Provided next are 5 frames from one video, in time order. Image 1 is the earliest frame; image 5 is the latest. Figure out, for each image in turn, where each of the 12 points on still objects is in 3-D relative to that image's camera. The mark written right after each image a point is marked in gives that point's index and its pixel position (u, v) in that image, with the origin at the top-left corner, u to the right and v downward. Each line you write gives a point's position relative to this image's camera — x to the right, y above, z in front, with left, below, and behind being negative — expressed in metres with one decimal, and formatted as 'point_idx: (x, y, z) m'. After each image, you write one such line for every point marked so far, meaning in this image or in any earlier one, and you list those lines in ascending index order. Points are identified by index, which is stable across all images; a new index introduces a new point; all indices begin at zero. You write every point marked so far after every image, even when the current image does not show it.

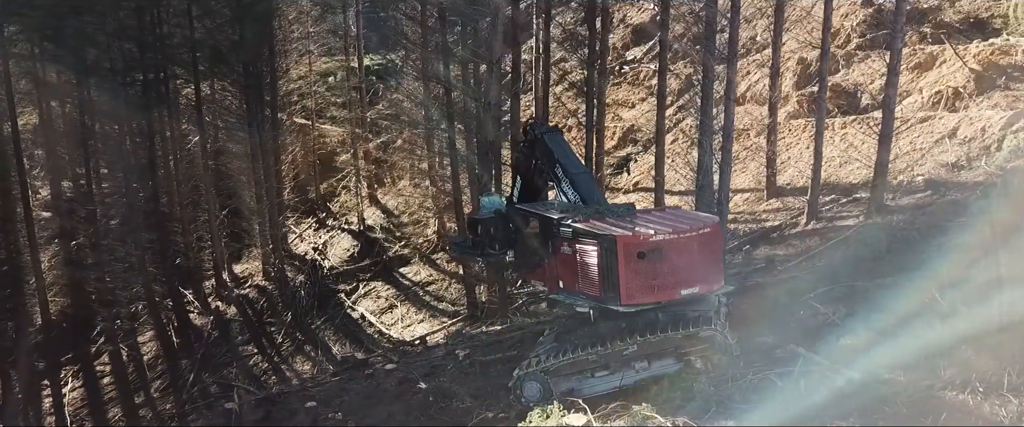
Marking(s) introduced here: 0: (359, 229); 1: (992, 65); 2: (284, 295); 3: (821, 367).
0: (-3.2, -0.3, +17.5) m
1: (+6.5, +2.0, +11.0) m
2: (-4.2, -1.5, +15.2) m
3: (+2.0, -0.9, +4.8) m
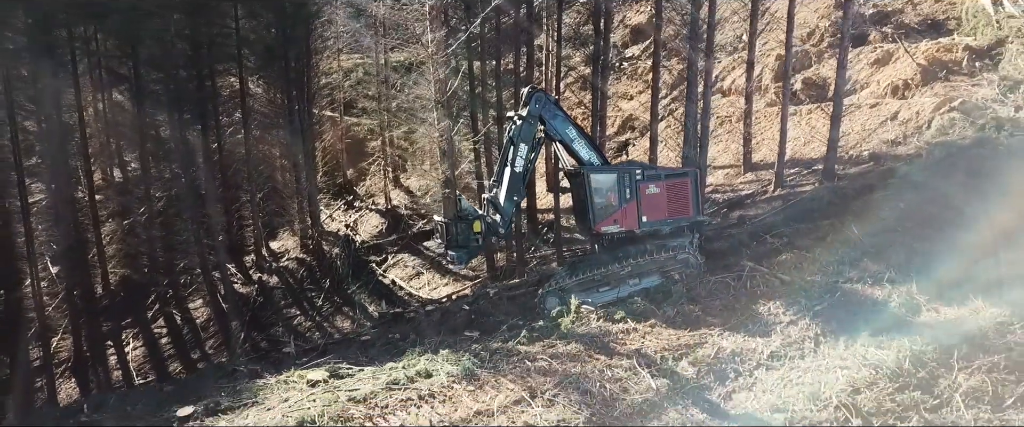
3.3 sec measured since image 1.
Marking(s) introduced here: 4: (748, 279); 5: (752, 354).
0: (-3.0, +0.1, +19.4) m
1: (+6.7, +2.4, +12.9) m
2: (-4.0, -1.1, +17.1) m
3: (+2.3, -0.5, +6.7) m
4: (+1.9, -0.5, +6.6) m
5: (+1.5, -0.9, +5.3) m
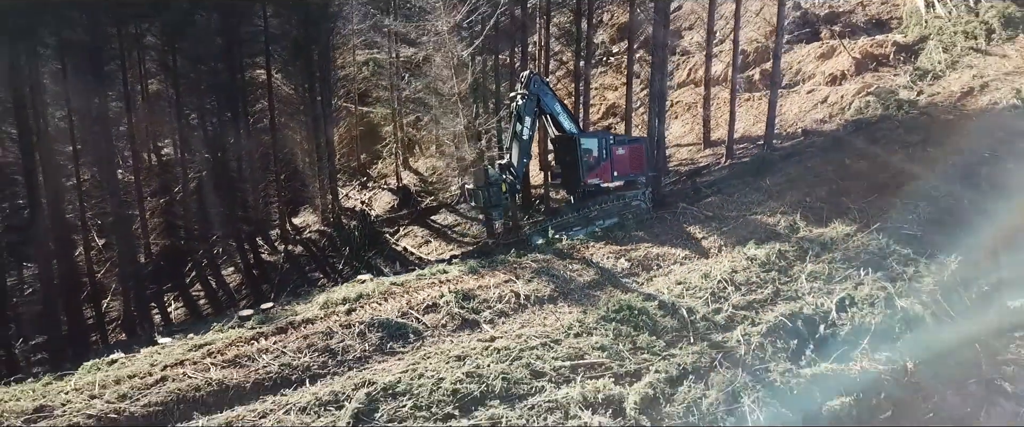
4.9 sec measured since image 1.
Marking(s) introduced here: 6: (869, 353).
0: (-3.1, +0.7, +21.6) m
1: (+6.6, +2.9, +15.0) m
2: (-4.1, -0.5, +19.3) m
3: (+2.2, 0.0, +8.9) m
4: (+1.8, 0.0, +8.8) m
5: (+1.5, -0.4, +7.5) m
6: (+2.6, -1.0, +5.9) m
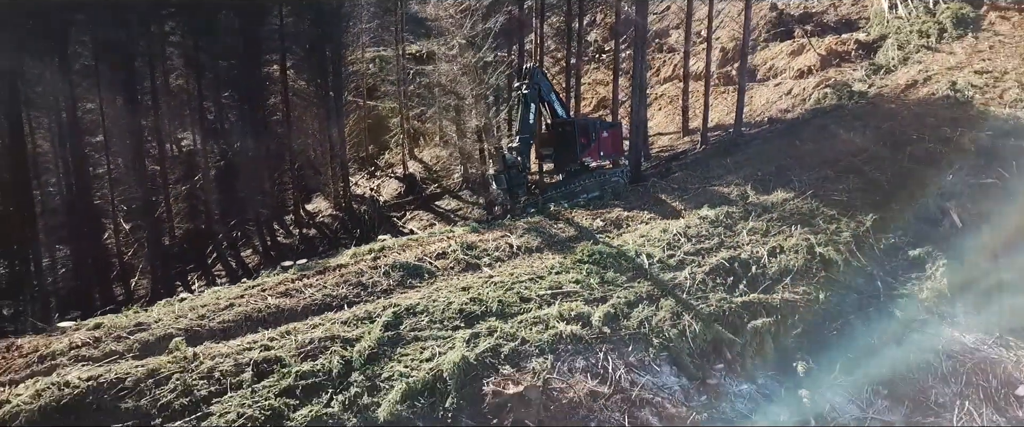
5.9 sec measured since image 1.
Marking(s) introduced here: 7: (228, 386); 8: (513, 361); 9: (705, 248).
0: (-3.1, +1.1, +23.1) m
1: (+6.6, +3.3, +16.5) m
2: (-4.1, -0.2, +20.8) m
3: (+2.1, +0.4, +10.4) m
4: (+1.8, +0.3, +10.4) m
5: (+1.4, -0.1, +9.0) m
6: (+2.5, -0.7, +7.4) m
7: (-2.0, -1.2, +5.8) m
8: (0.0, -1.1, +6.1) m
9: (+1.9, -0.3, +8.0) m
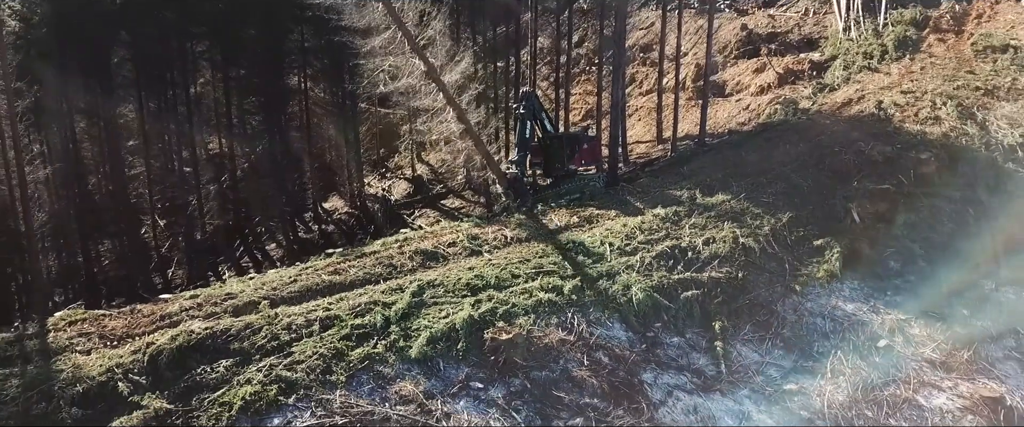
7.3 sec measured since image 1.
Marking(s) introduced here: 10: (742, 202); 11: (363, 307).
0: (-3.2, +1.1, +25.4) m
1: (+6.5, +3.3, +18.9) m
2: (-4.2, -0.1, +23.1) m
3: (+2.1, +0.4, +12.8) m
4: (+1.7, +0.4, +12.7) m
5: (+1.3, 0.0, +11.4) m
6: (+2.4, -0.6, +9.7) m
7: (-2.1, -1.2, +8.1) m
8: (-0.1, -1.1, +8.4) m
9: (+1.8, -0.3, +10.4) m
10: (+3.3, +0.2, +11.5) m
11: (-1.6, -1.0, +8.6) m
